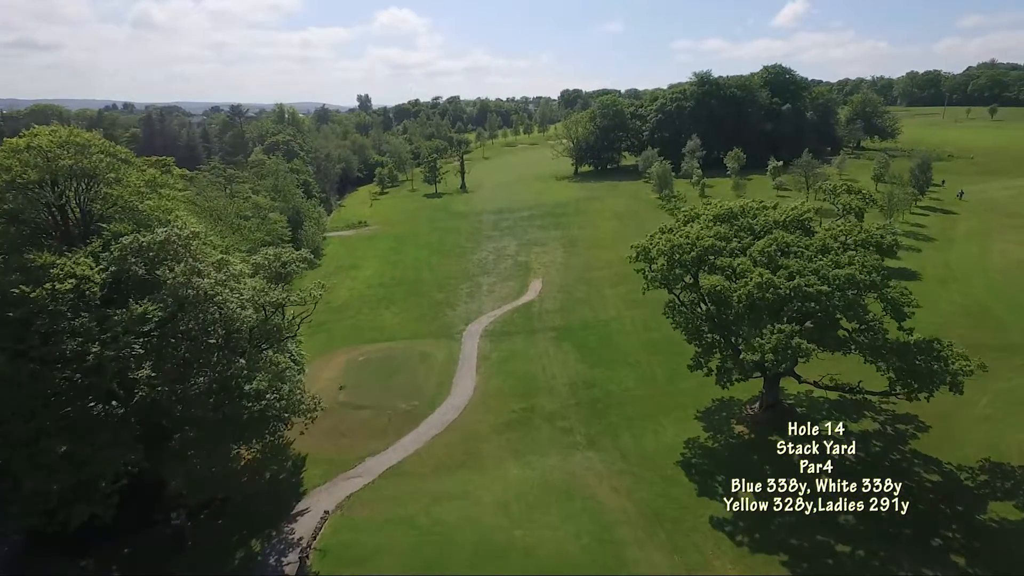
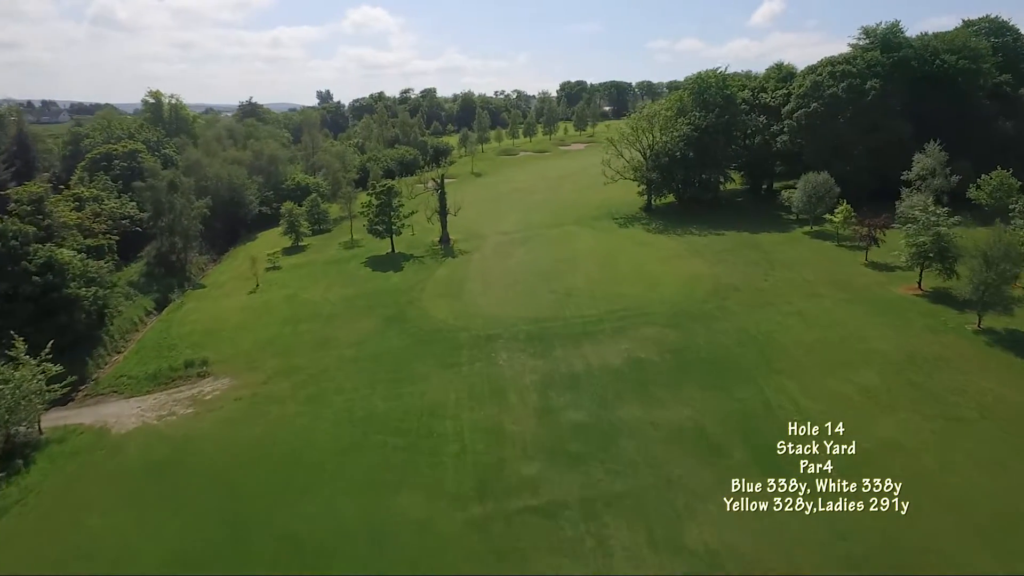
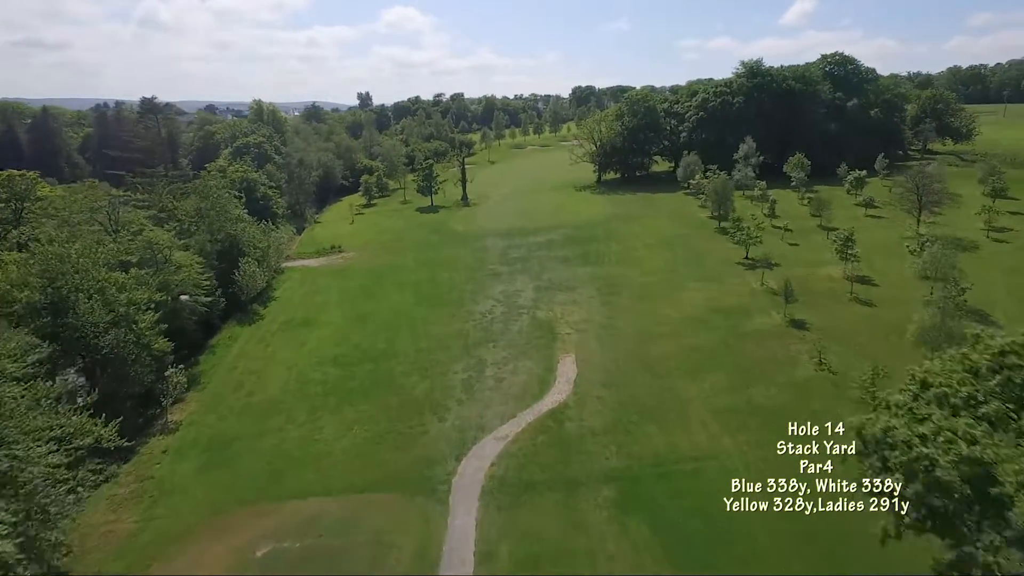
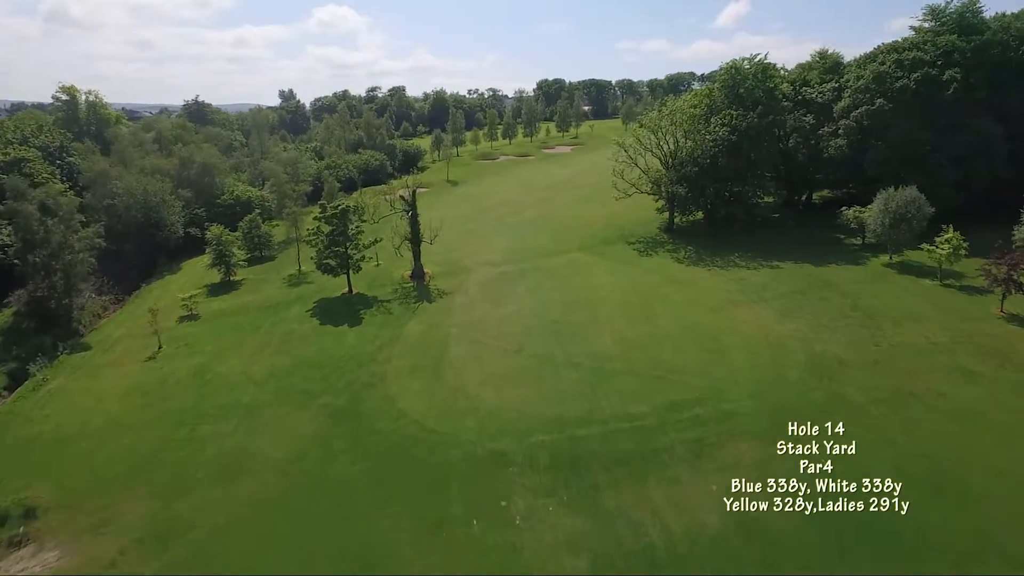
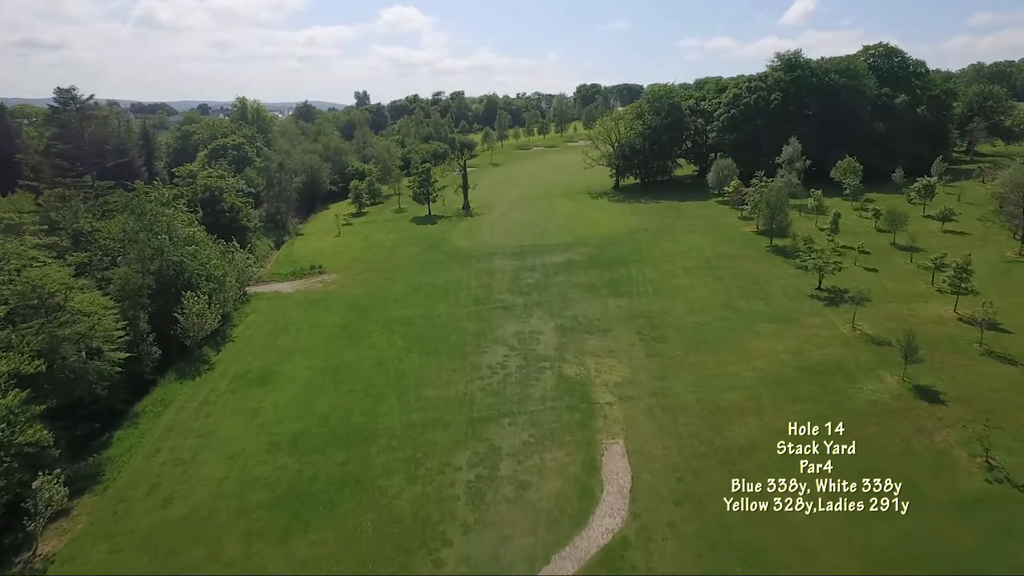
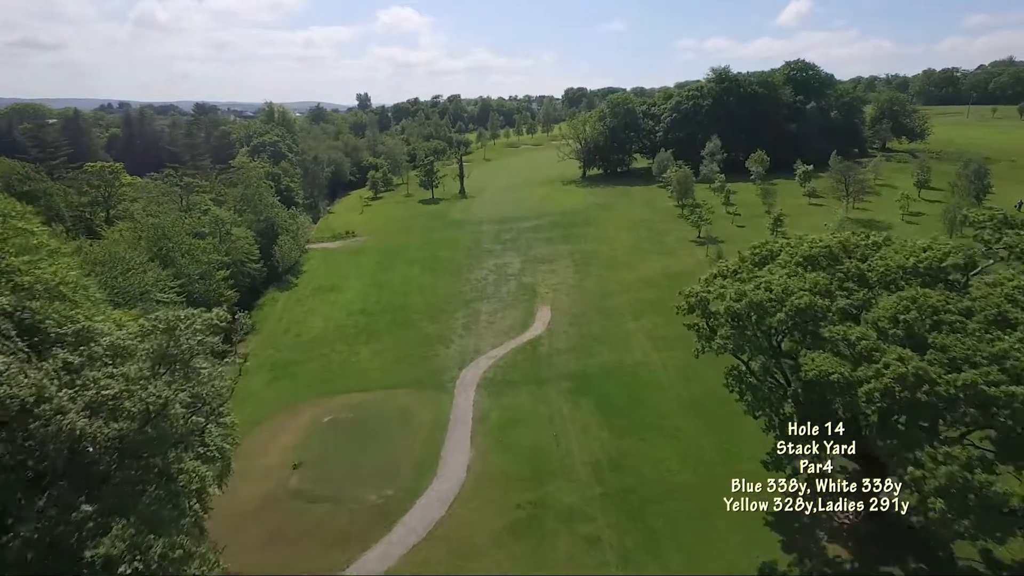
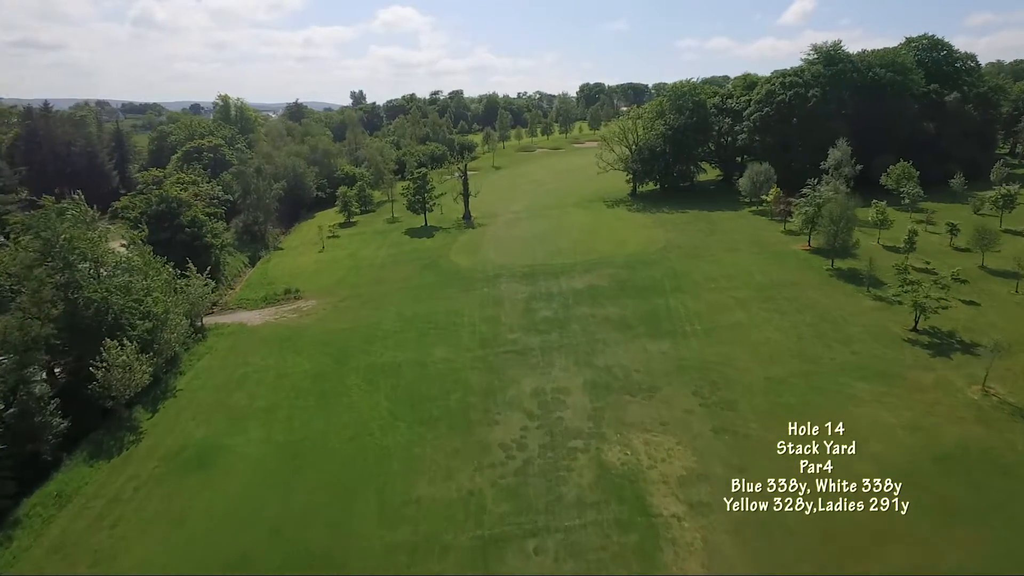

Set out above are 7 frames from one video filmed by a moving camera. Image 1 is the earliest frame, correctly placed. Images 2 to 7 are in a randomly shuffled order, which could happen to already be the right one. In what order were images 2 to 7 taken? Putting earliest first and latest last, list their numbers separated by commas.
6, 3, 5, 7, 2, 4
